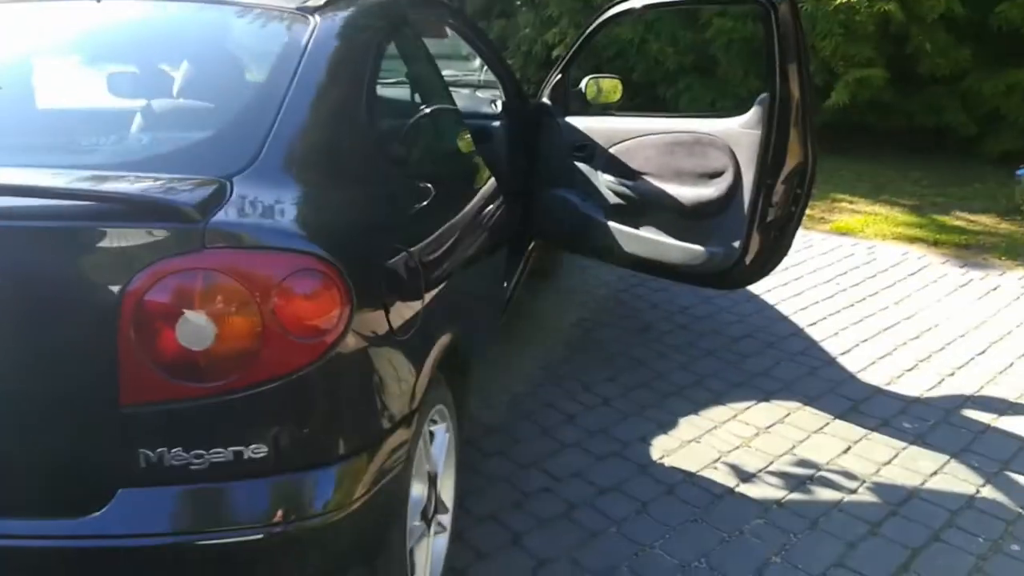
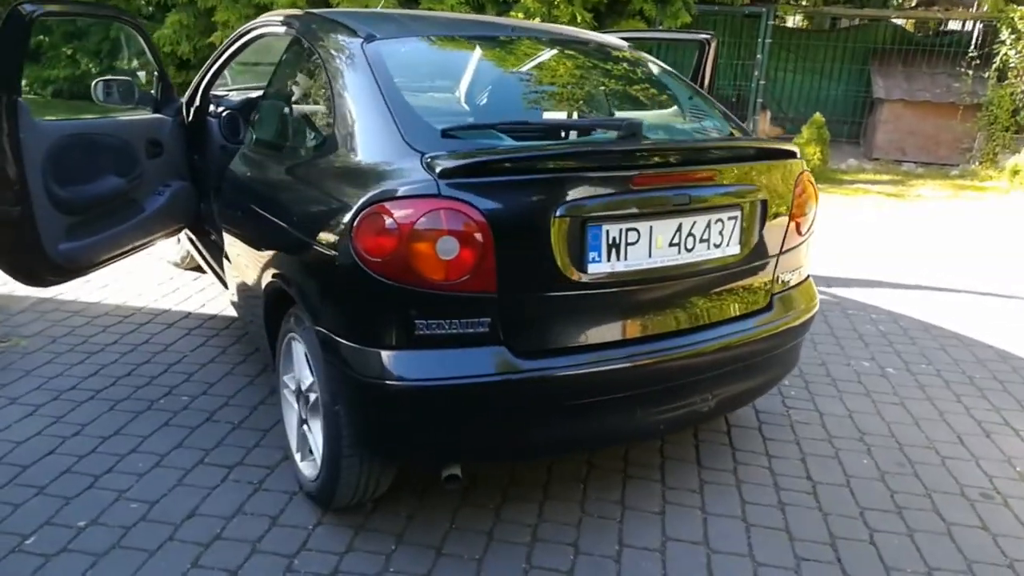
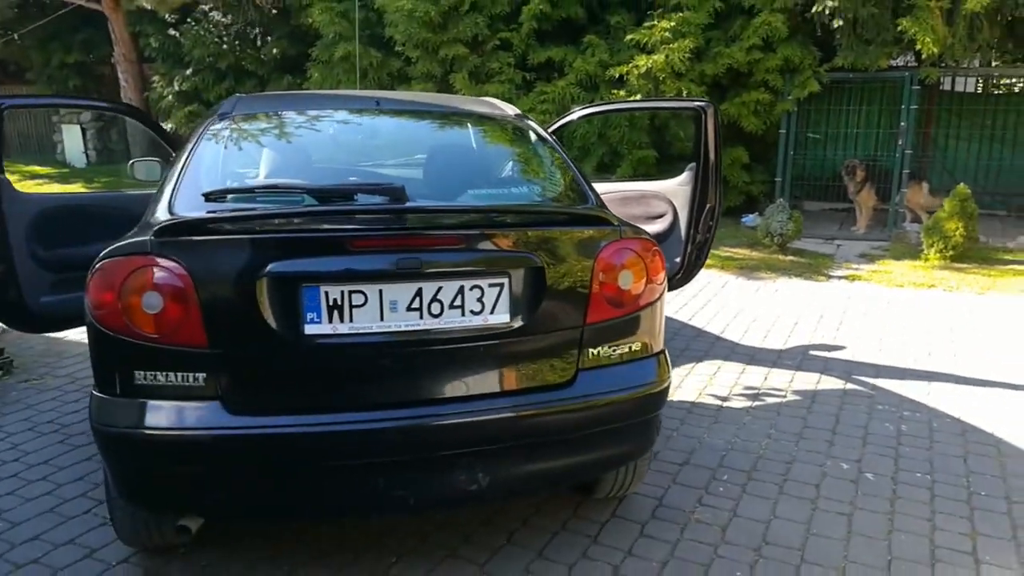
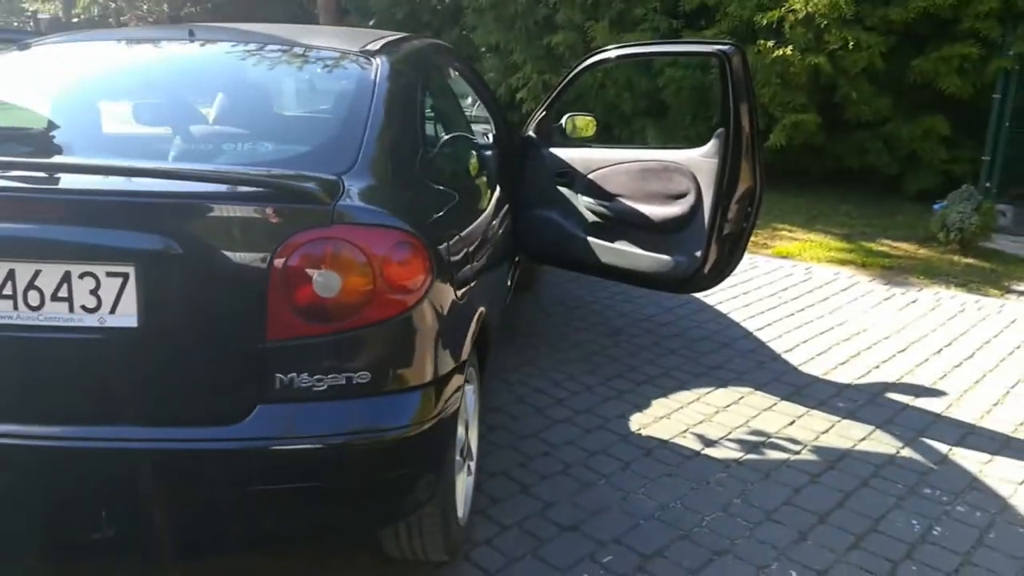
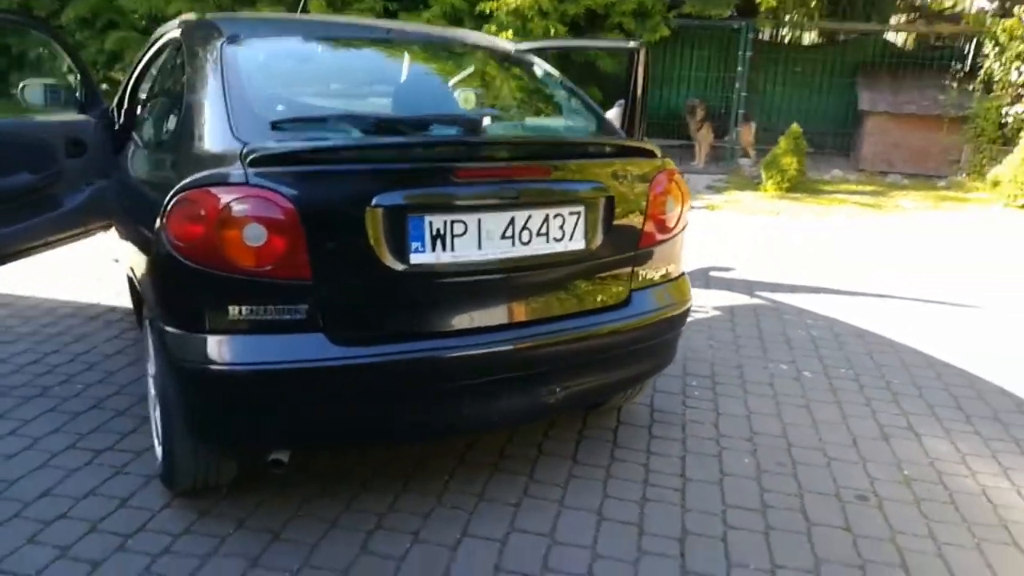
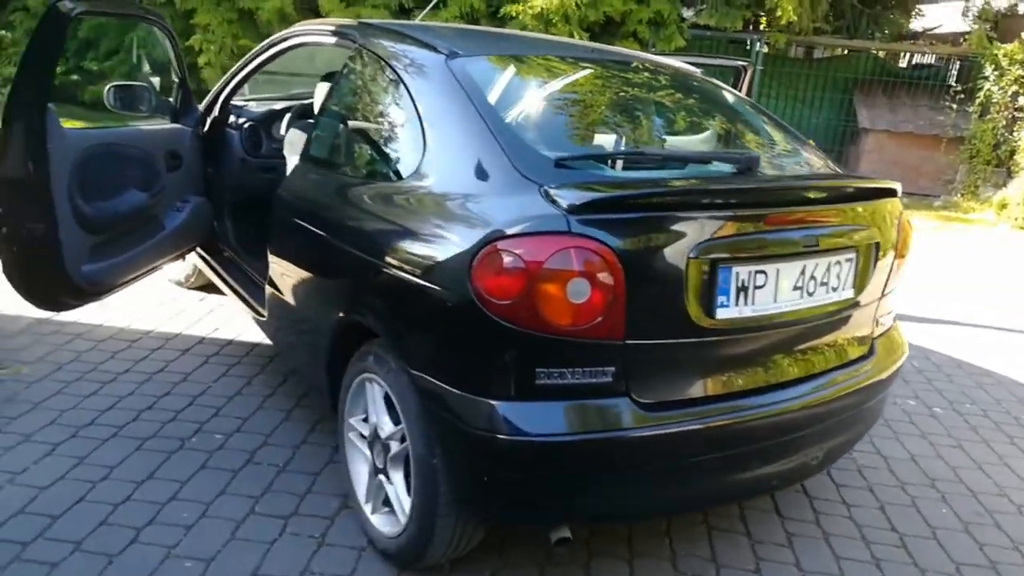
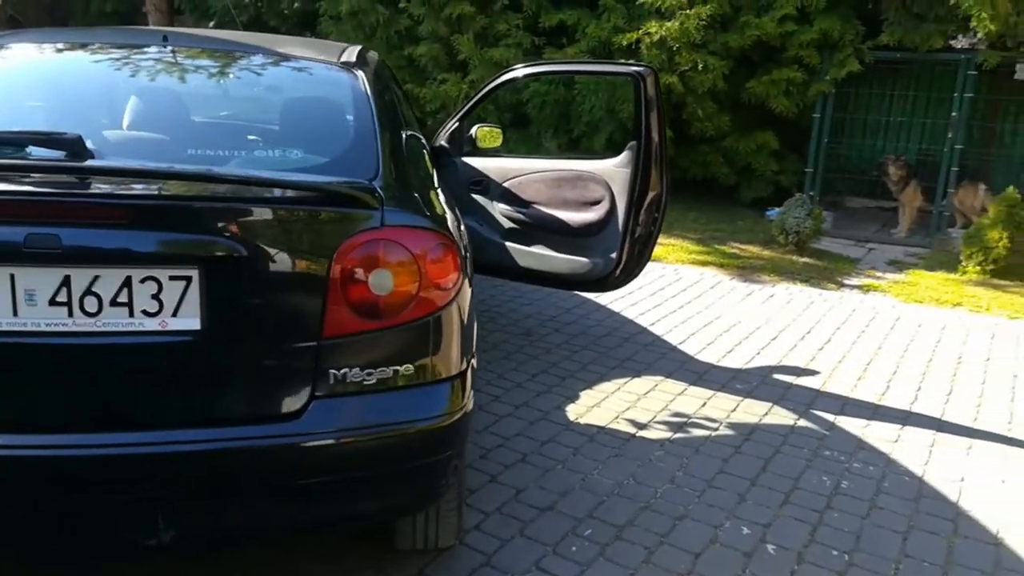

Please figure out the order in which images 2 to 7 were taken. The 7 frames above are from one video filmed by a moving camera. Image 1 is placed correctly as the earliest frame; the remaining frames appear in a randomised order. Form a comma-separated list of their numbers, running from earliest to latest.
4, 7, 3, 5, 2, 6
